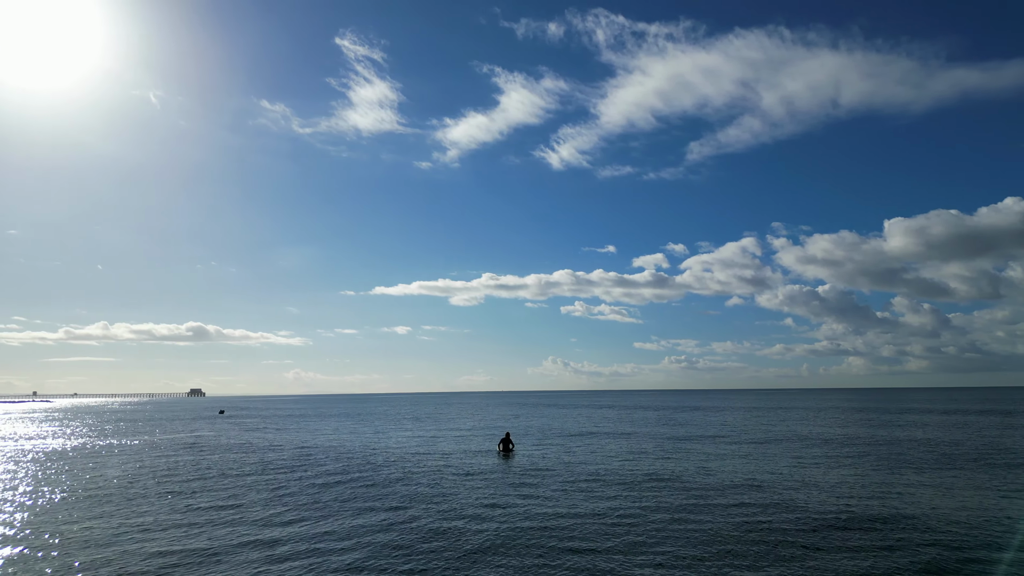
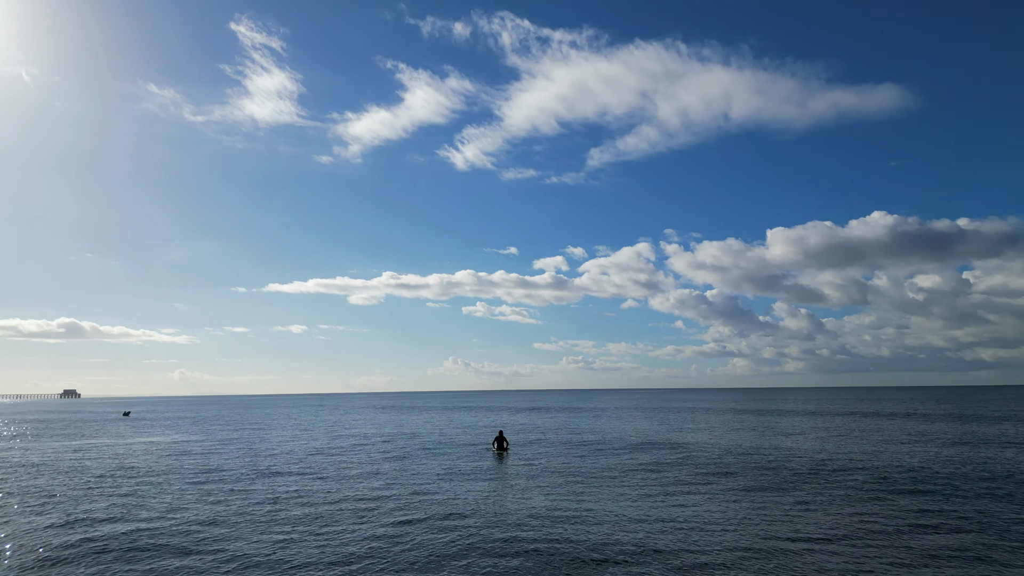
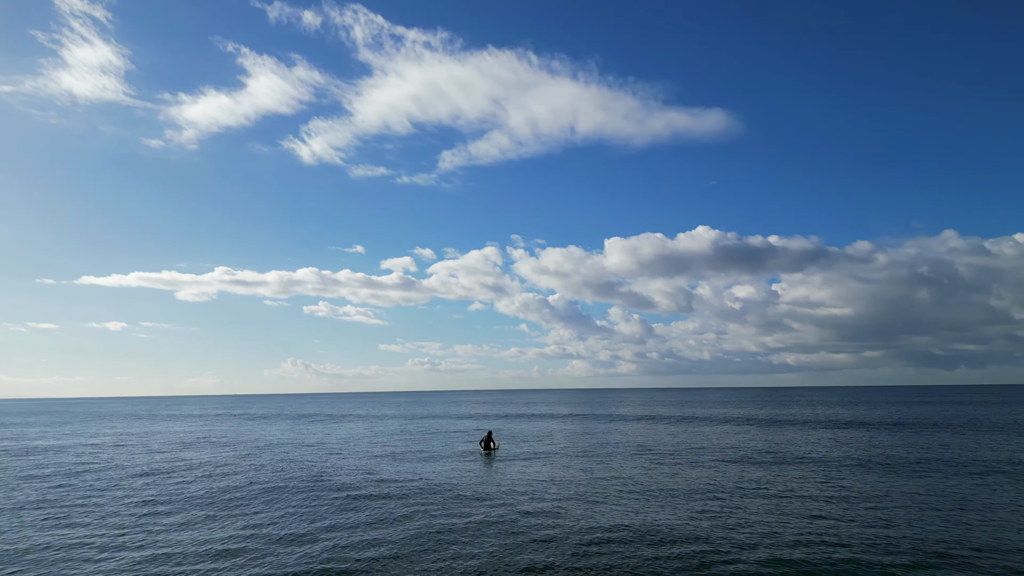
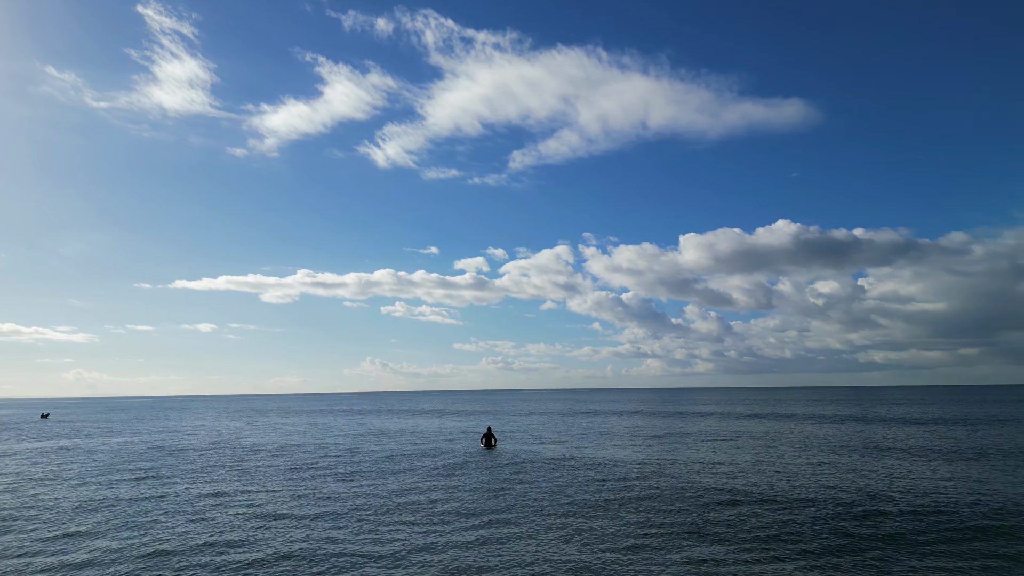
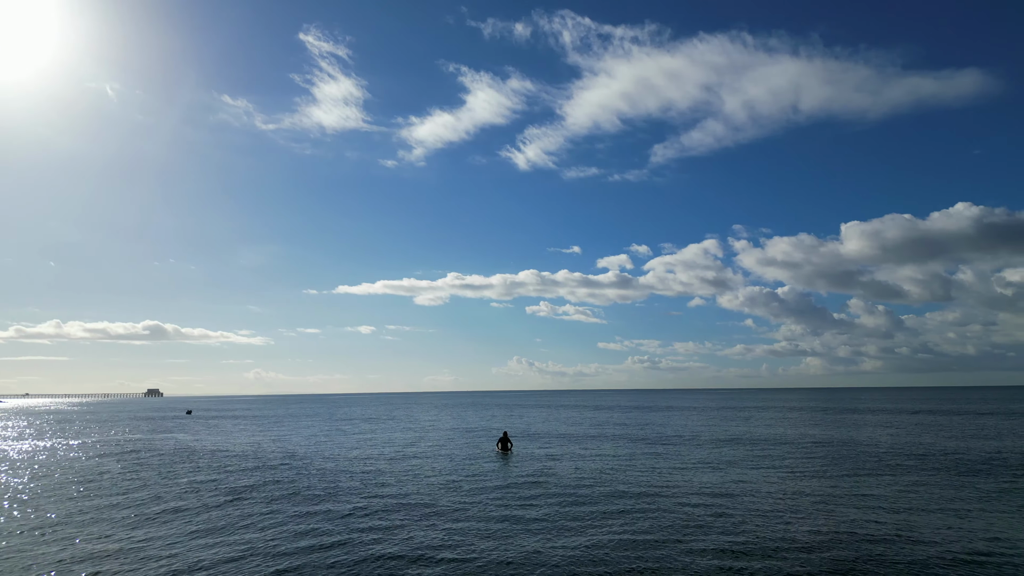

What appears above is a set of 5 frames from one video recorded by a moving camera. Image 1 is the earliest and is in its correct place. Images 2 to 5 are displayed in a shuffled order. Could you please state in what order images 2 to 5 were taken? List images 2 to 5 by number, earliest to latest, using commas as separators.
5, 2, 4, 3
